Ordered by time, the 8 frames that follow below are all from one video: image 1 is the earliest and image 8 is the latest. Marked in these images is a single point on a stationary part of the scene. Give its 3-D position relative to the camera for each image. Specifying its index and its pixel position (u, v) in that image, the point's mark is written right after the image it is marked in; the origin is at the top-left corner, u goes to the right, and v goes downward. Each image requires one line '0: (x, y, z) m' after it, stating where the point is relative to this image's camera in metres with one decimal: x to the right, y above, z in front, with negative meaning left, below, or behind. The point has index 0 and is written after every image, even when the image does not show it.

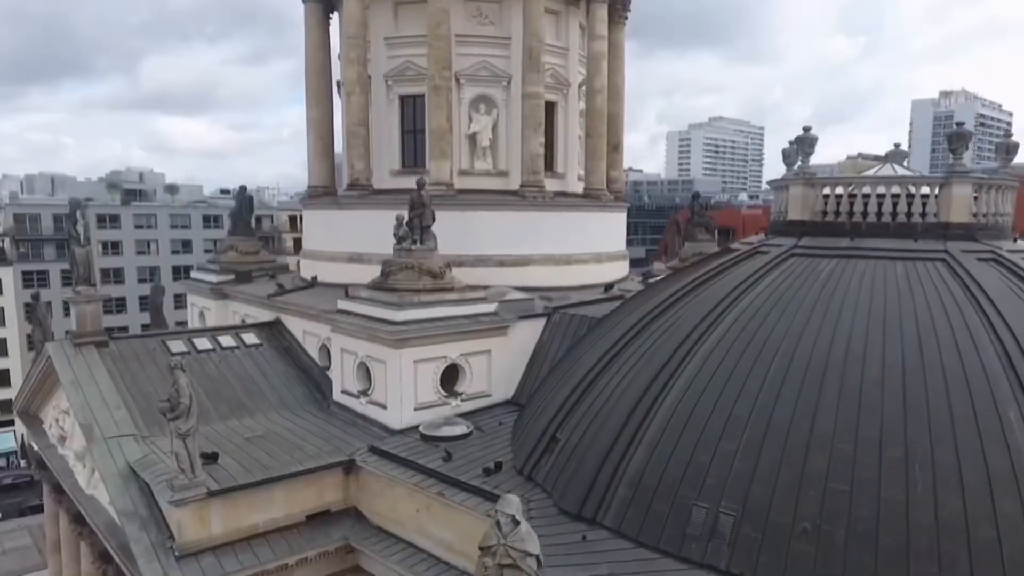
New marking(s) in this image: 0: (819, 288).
0: (+4.9, 0.0, +12.3) m
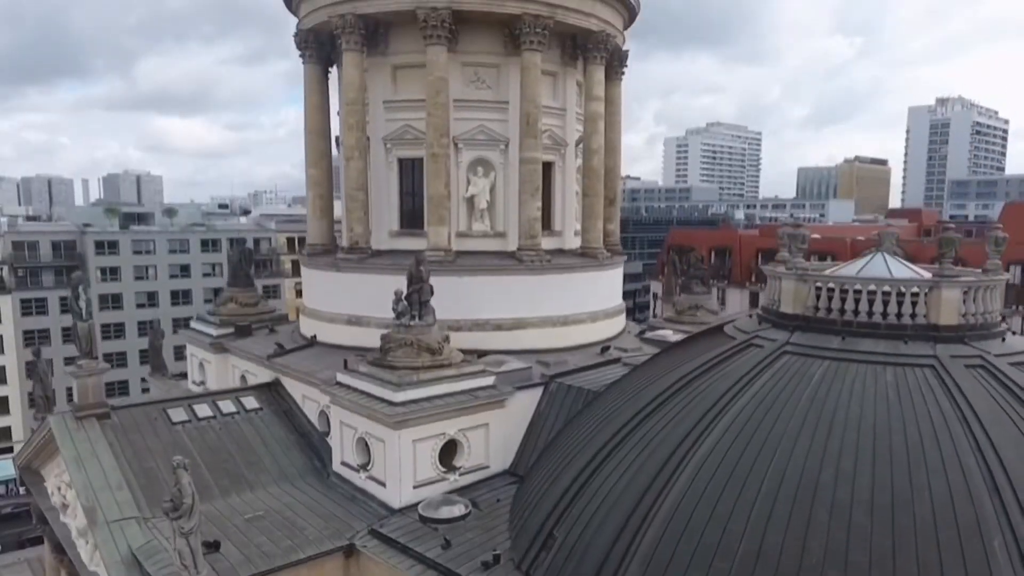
0: (+4.9, -1.7, +12.5) m
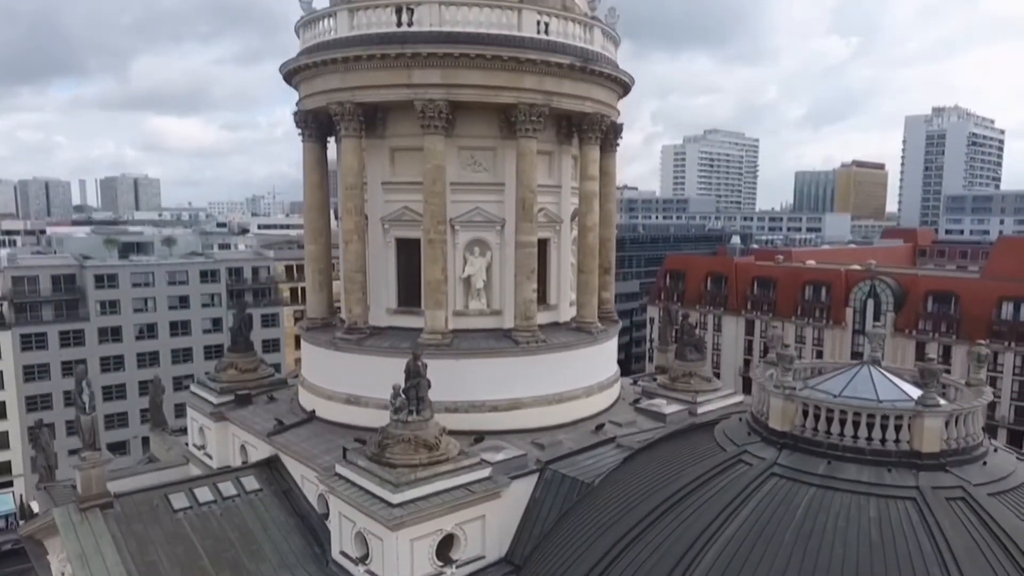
0: (+4.8, -3.9, +12.9) m
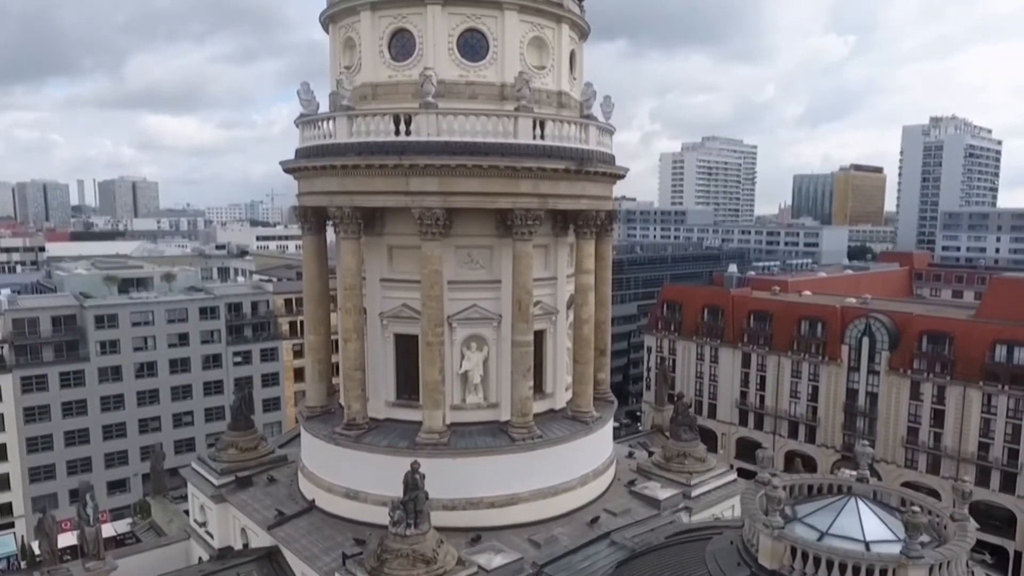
0: (+4.7, -6.7, +13.3) m
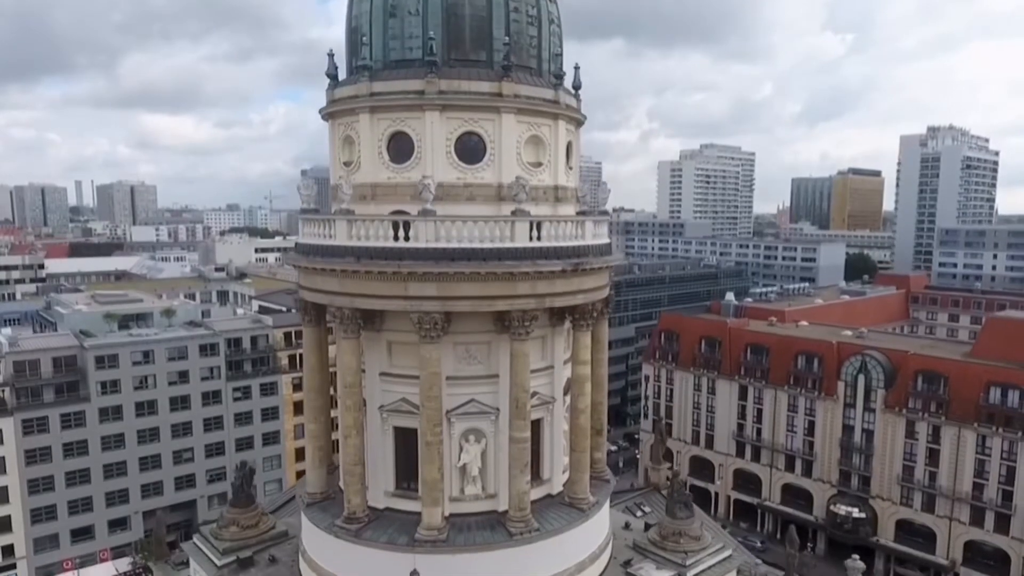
0: (+4.7, -9.5, +13.6) m
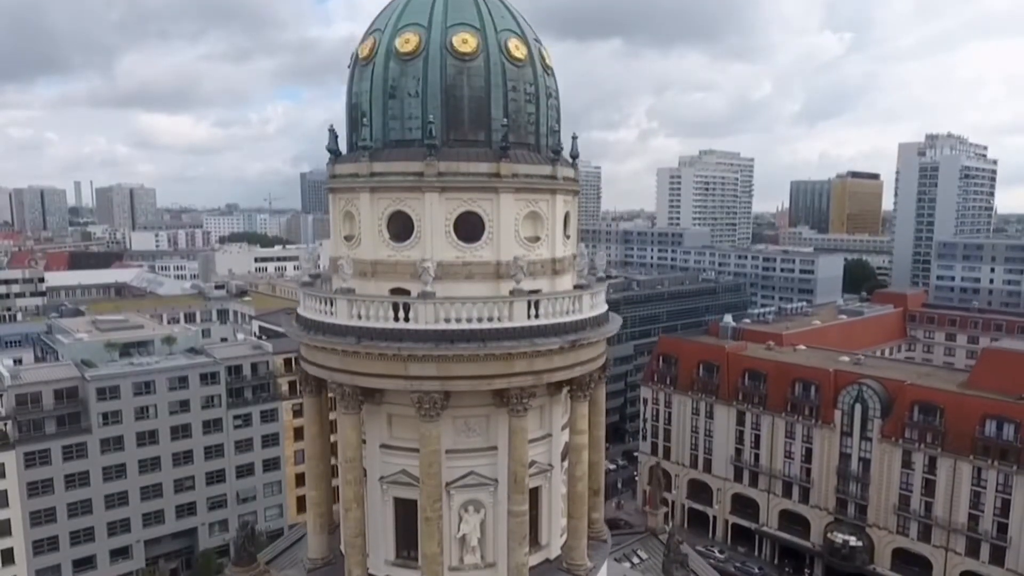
0: (+4.6, -11.7, +14.0) m
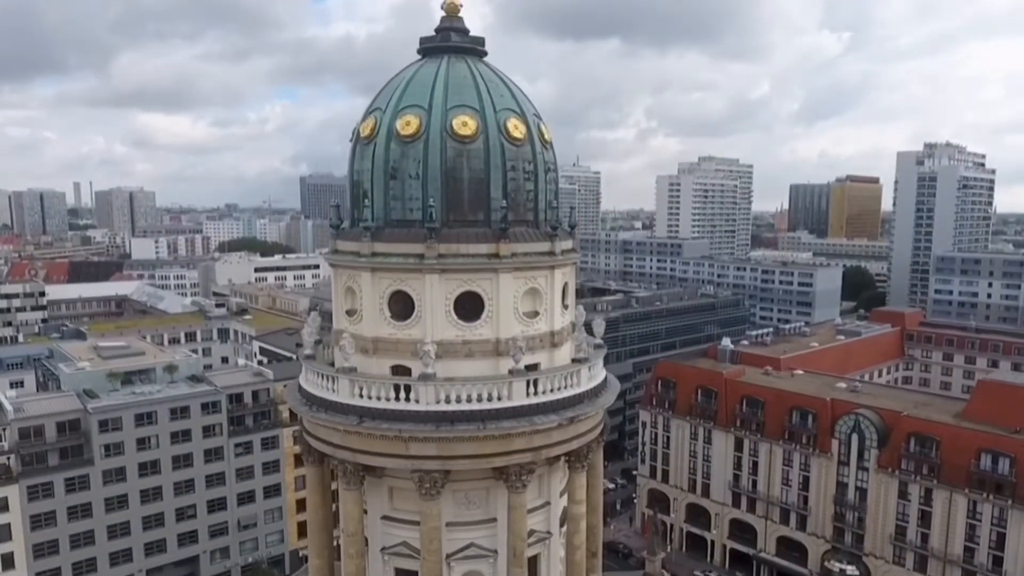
0: (+4.6, -14.0, +14.4) m
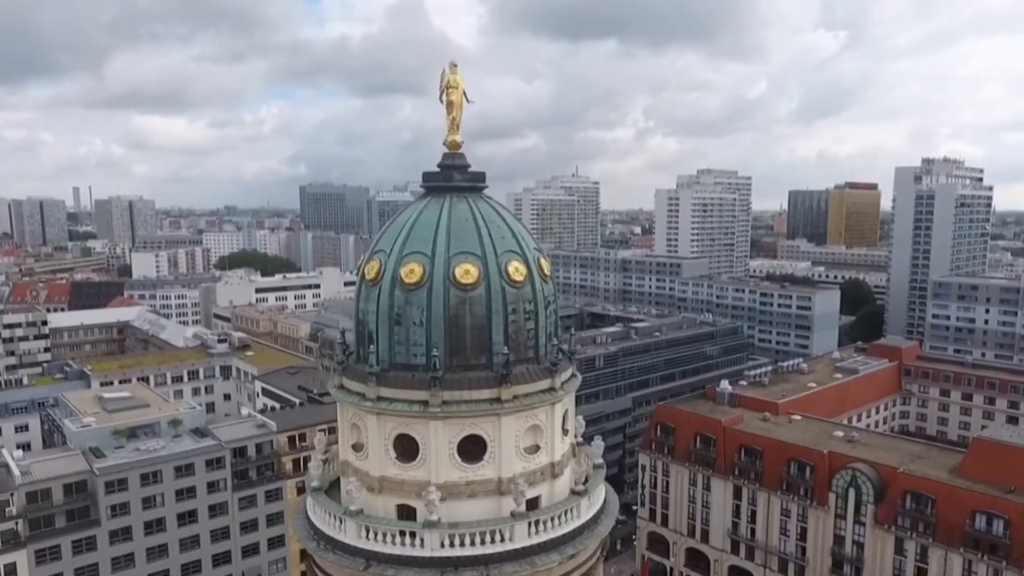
0: (+4.7, -18.2, +15.1) m
